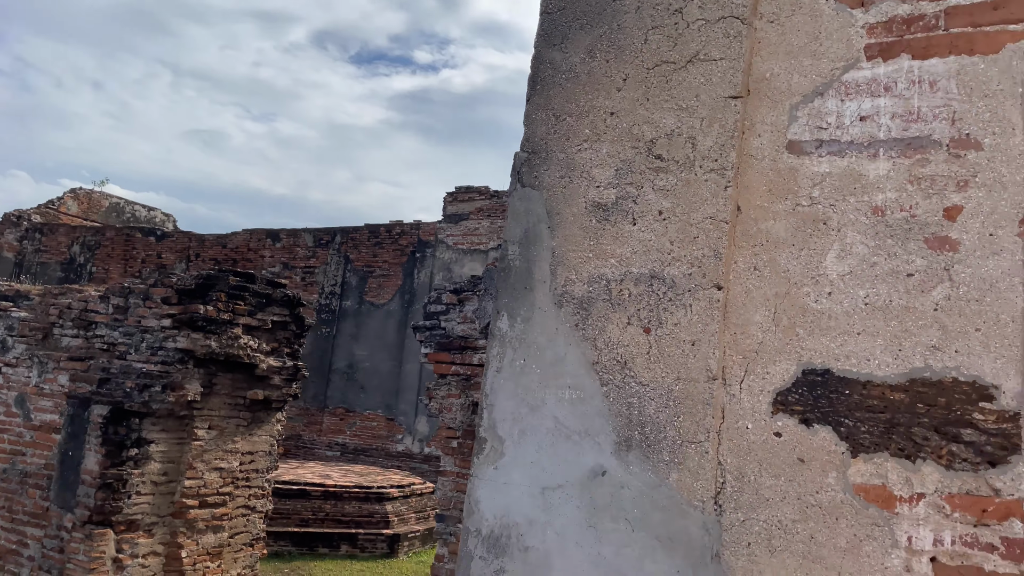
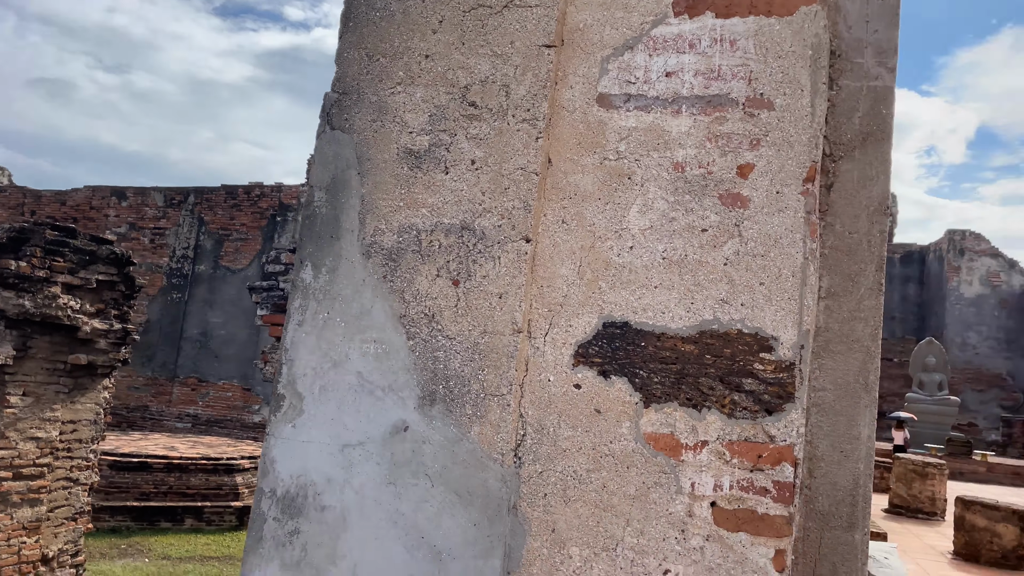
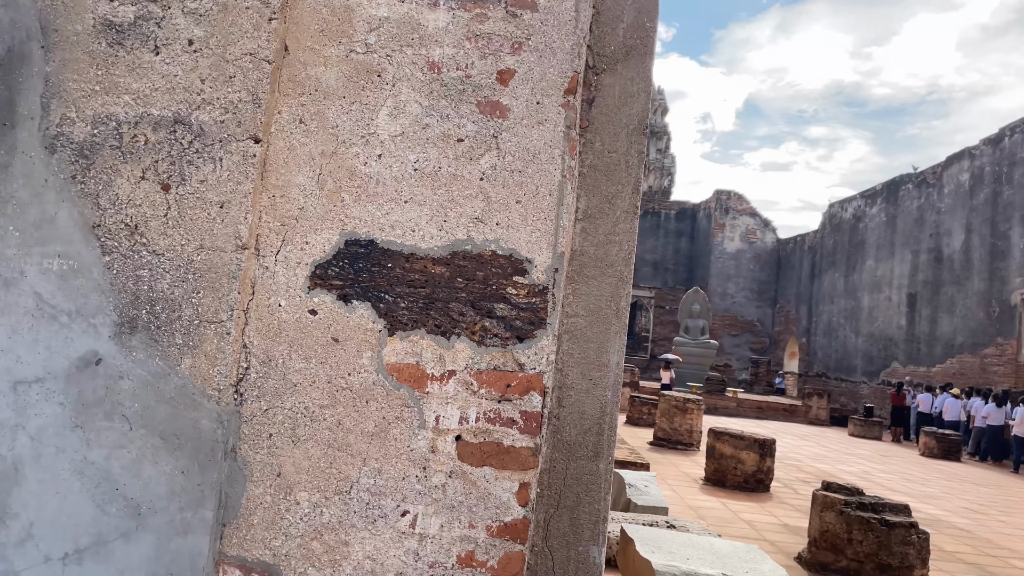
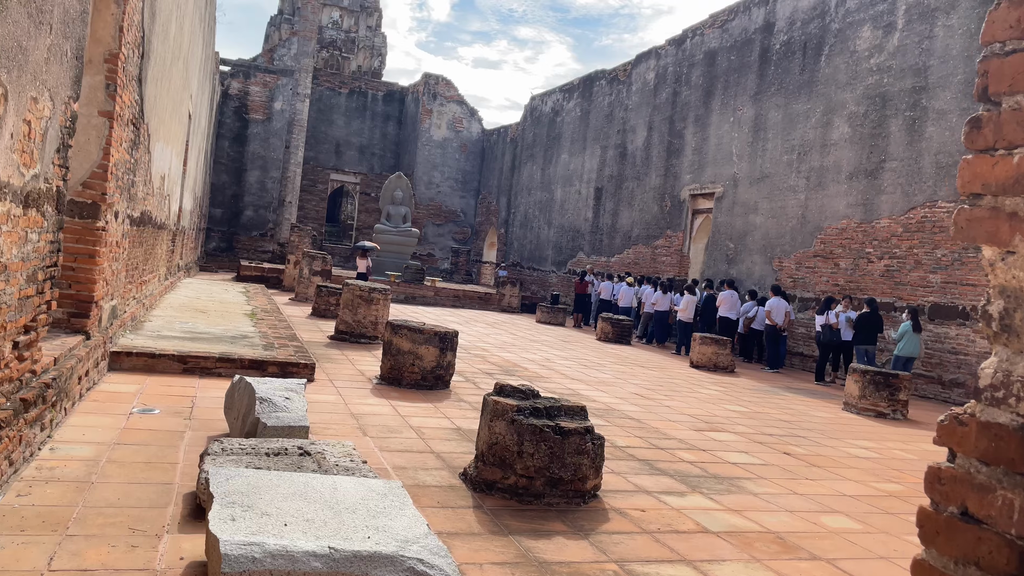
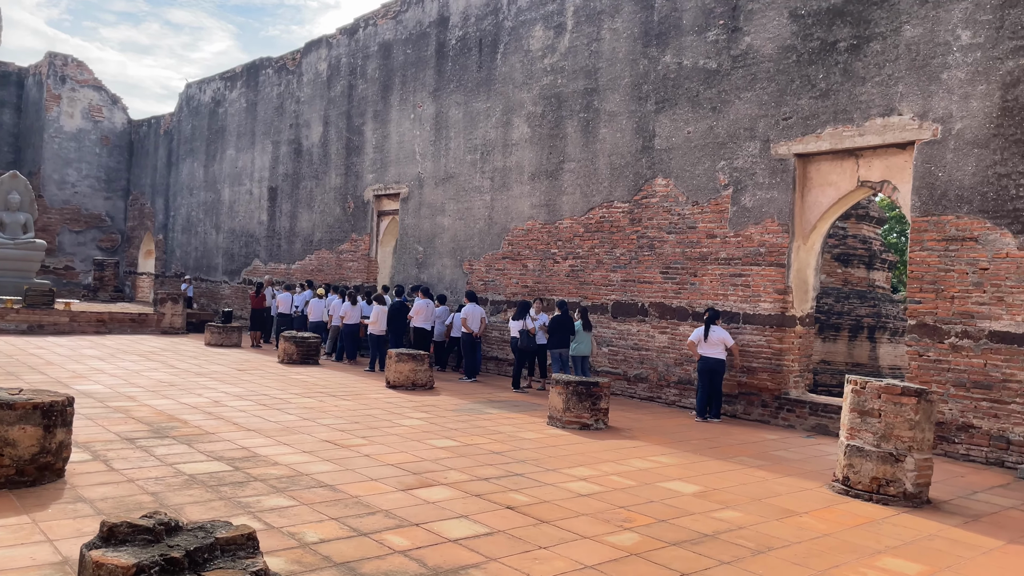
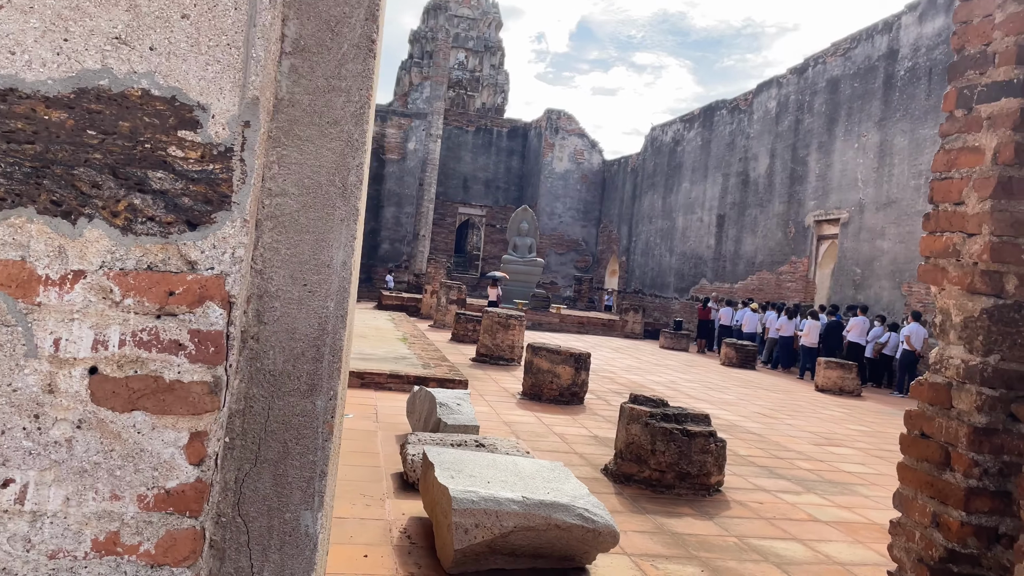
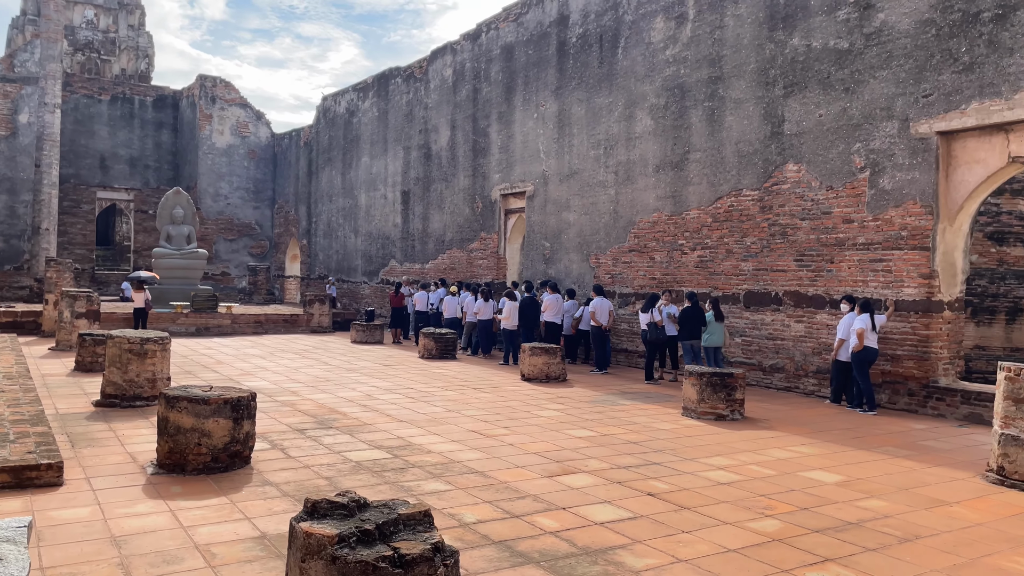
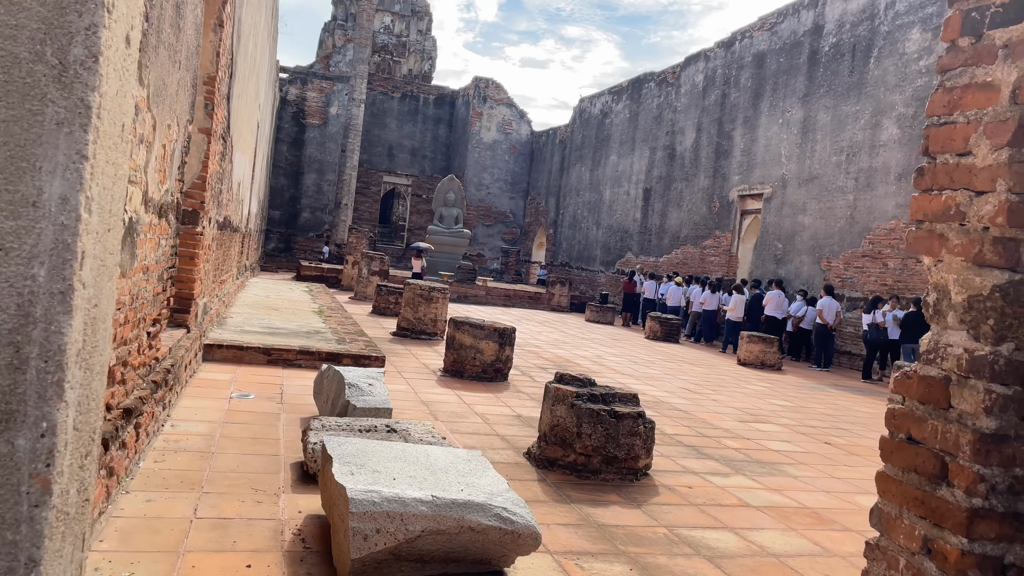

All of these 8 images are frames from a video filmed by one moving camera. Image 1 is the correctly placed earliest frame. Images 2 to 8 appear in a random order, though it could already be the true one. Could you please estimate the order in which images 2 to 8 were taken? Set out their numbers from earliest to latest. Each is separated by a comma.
2, 3, 6, 8, 4, 7, 5
